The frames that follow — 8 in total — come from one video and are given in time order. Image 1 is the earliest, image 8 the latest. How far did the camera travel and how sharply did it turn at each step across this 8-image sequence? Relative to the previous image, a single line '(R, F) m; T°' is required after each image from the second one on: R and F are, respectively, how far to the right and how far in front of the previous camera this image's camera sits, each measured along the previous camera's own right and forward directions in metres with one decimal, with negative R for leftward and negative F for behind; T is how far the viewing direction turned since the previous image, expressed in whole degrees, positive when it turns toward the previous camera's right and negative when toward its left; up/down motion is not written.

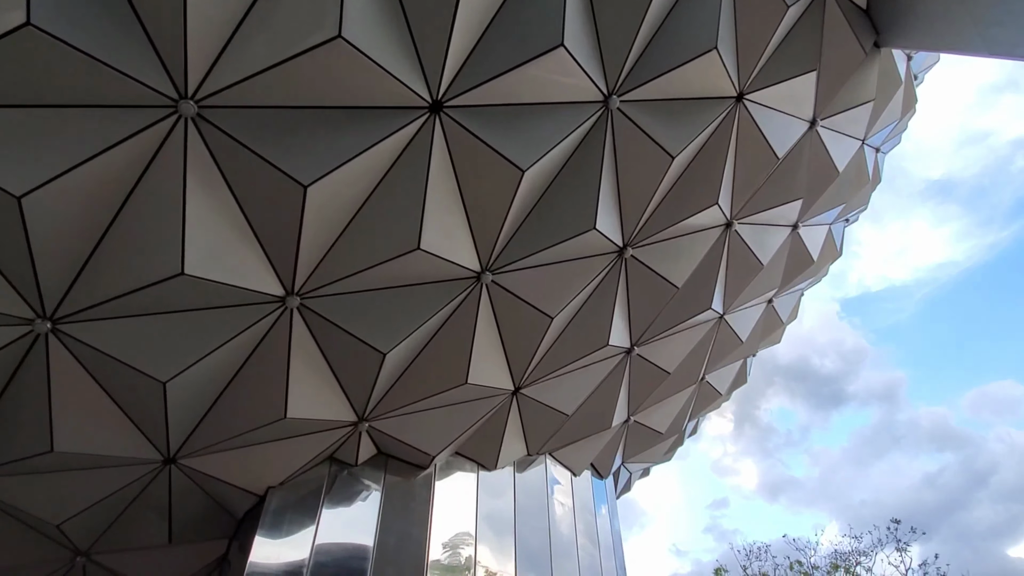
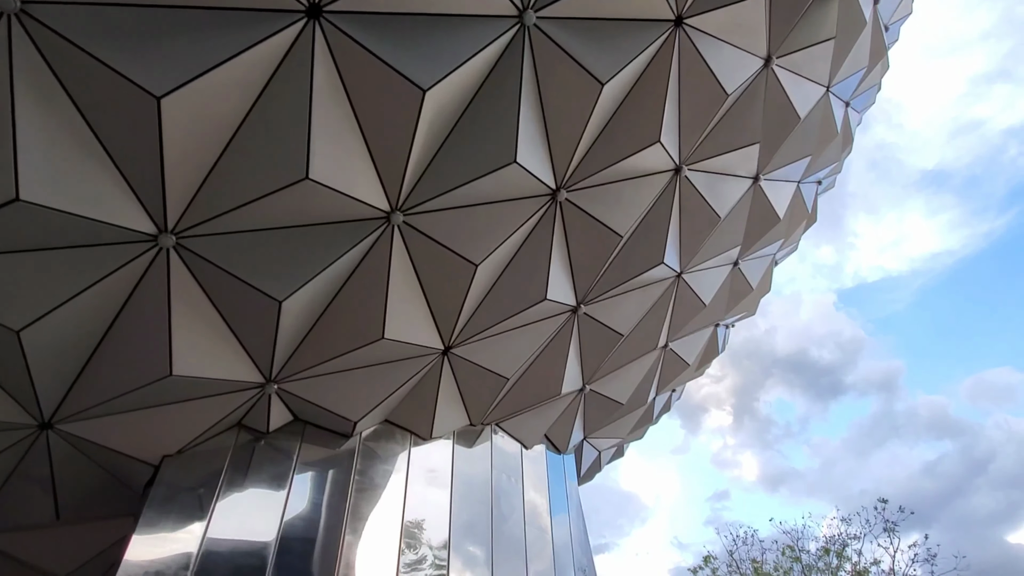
(+1.2, +0.9) m; 0°
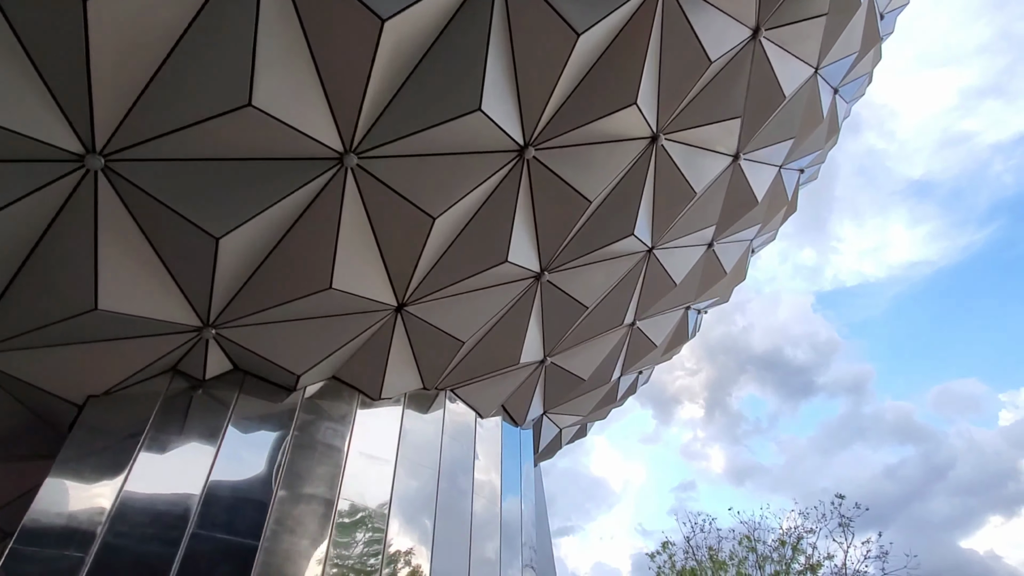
(+0.4, +0.4) m; +2°
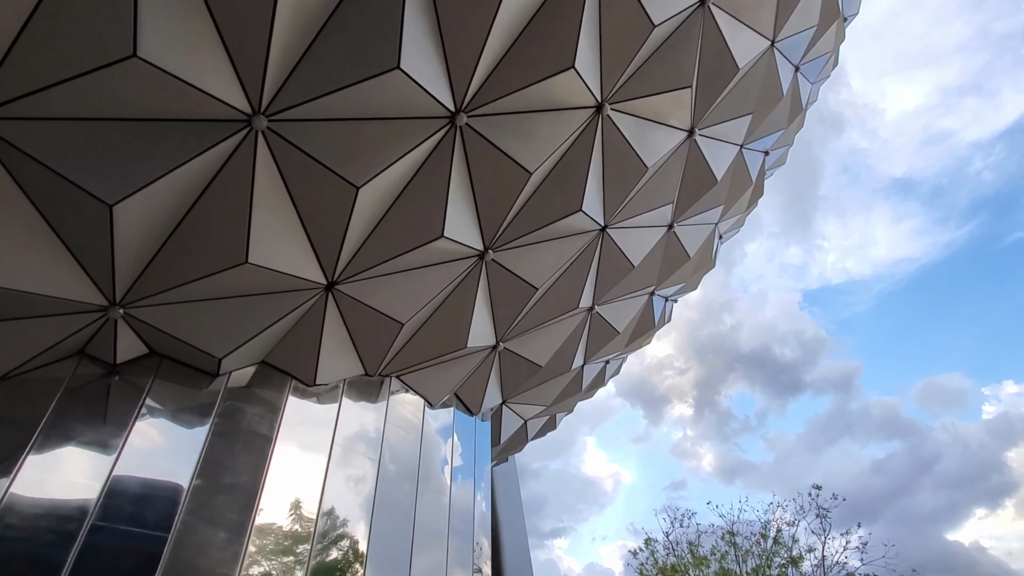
(+0.8, +0.5) m; +1°
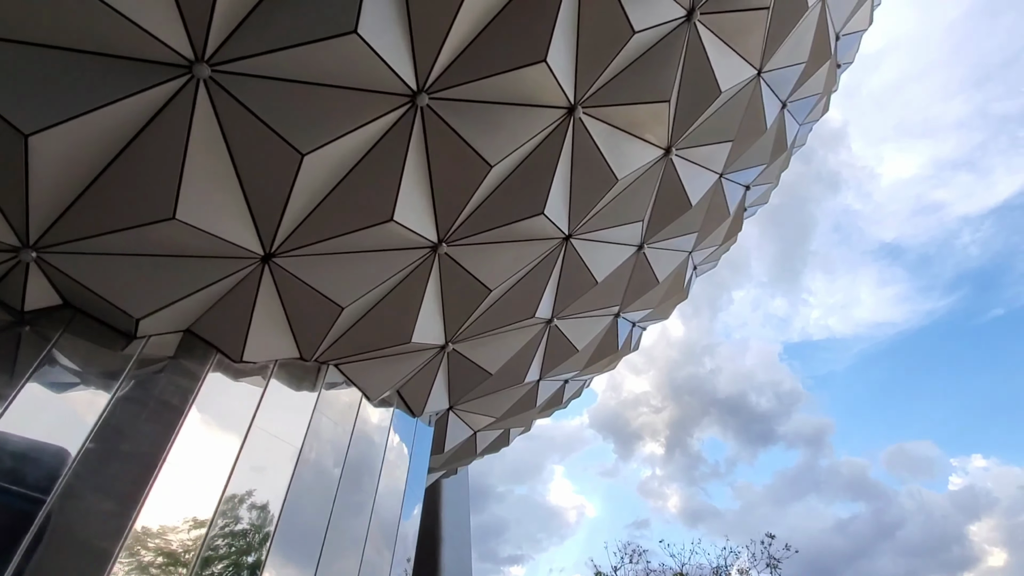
(+0.6, +0.4) m; +1°
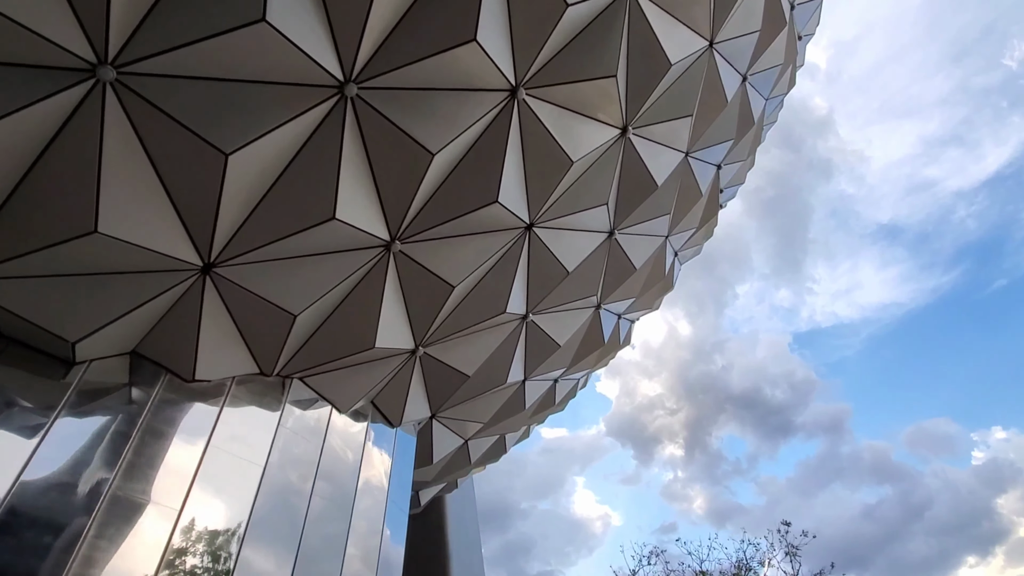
(+0.7, +0.4) m; 0°
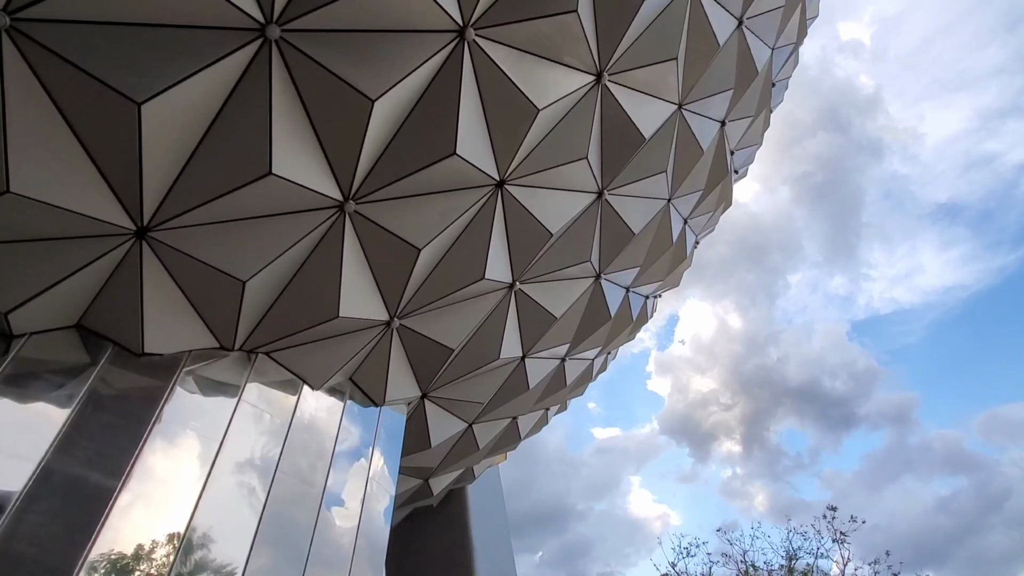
(+1.3, +0.8) m; -4°
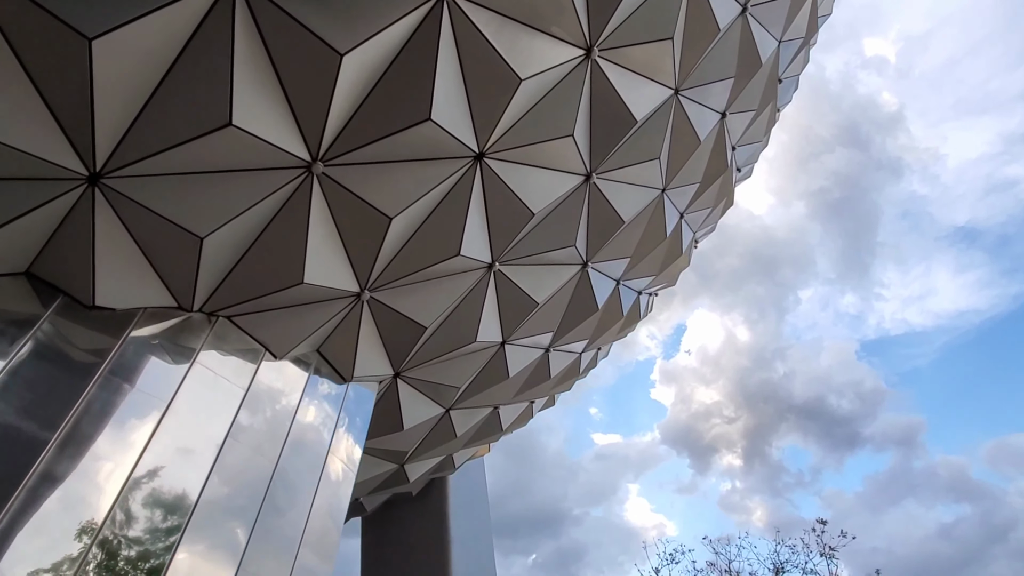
(+0.6, +0.4) m; -1°
